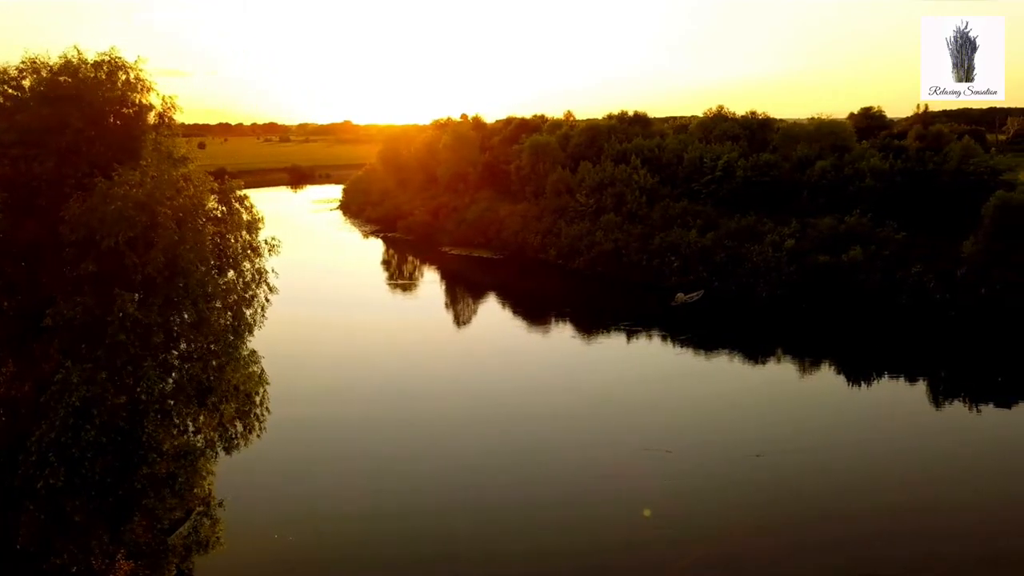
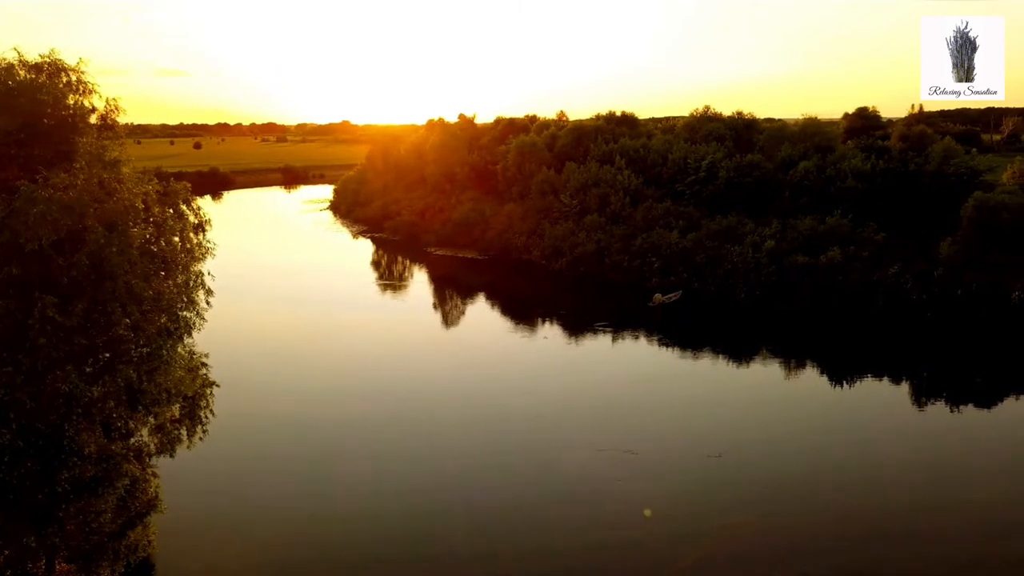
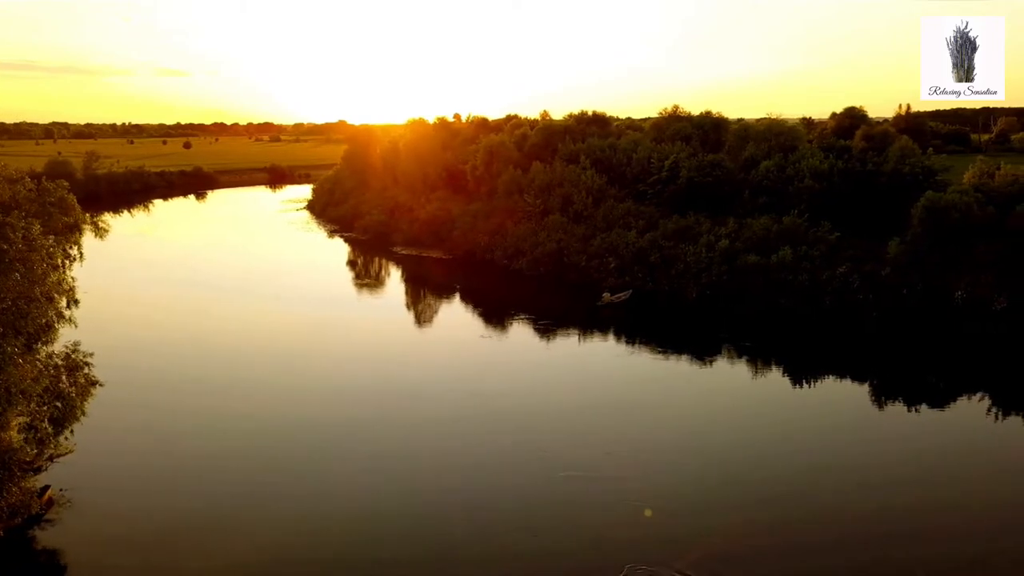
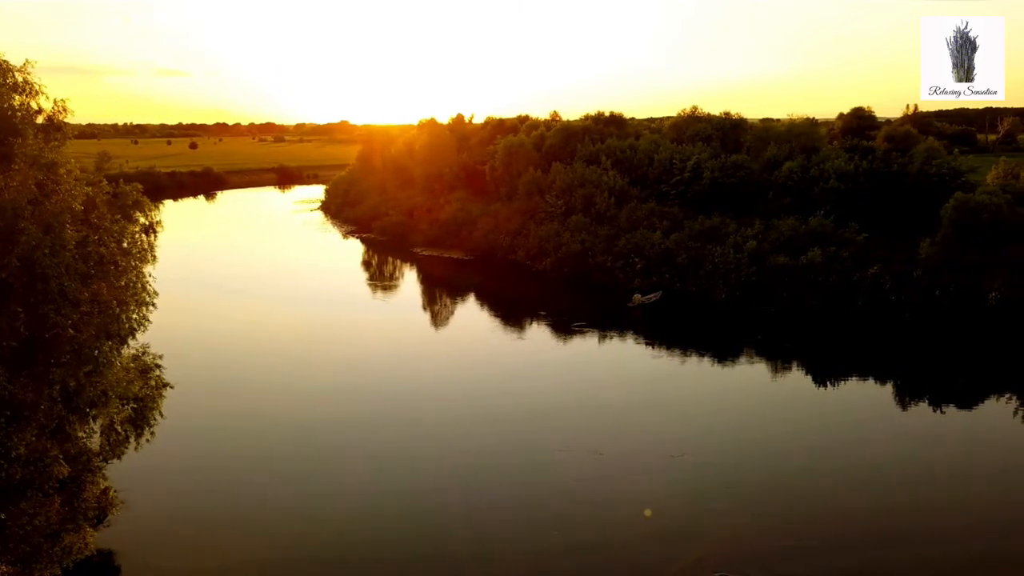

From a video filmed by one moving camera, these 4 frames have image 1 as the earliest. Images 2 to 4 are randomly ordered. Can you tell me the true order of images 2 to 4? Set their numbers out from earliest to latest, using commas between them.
2, 4, 3
